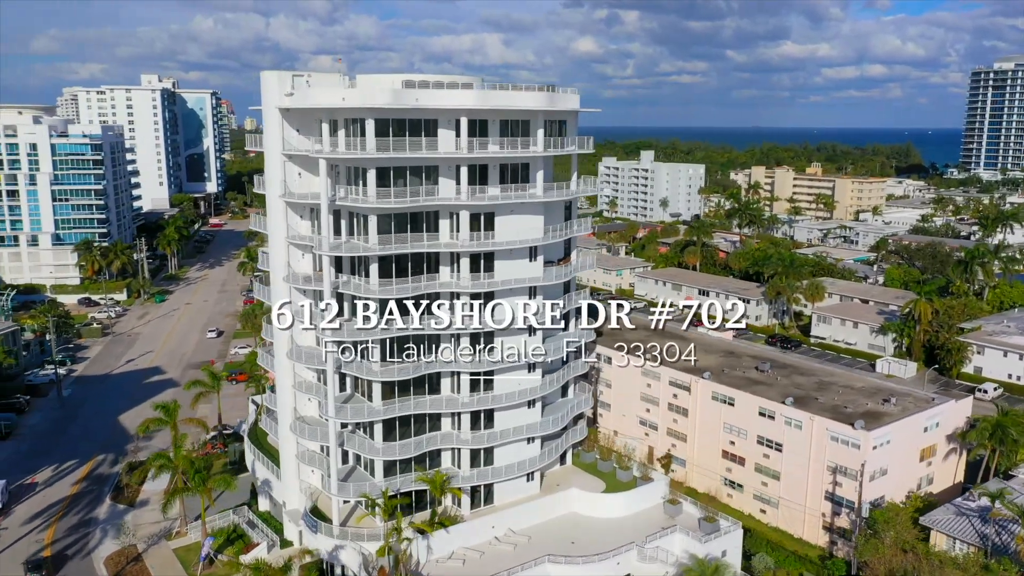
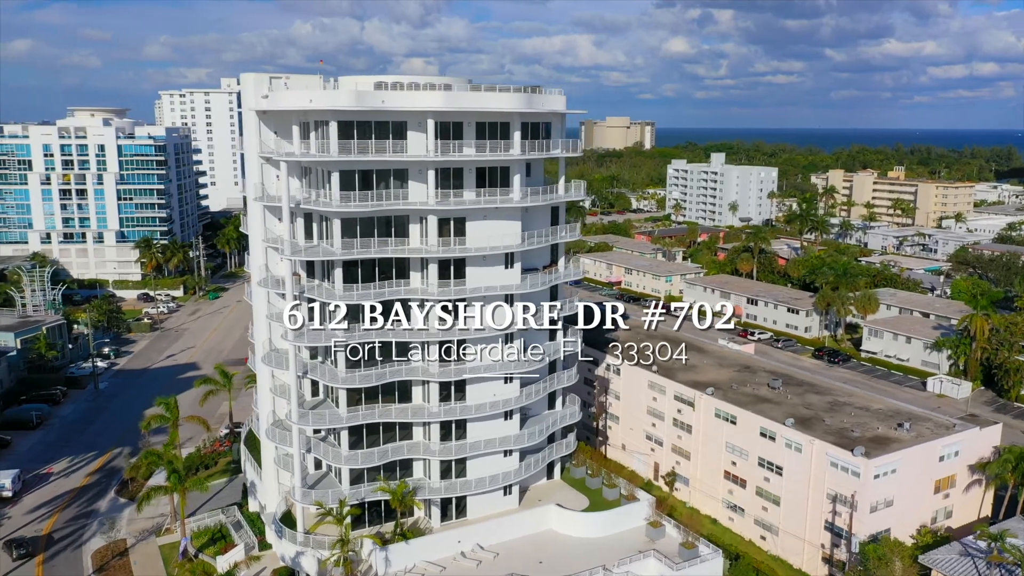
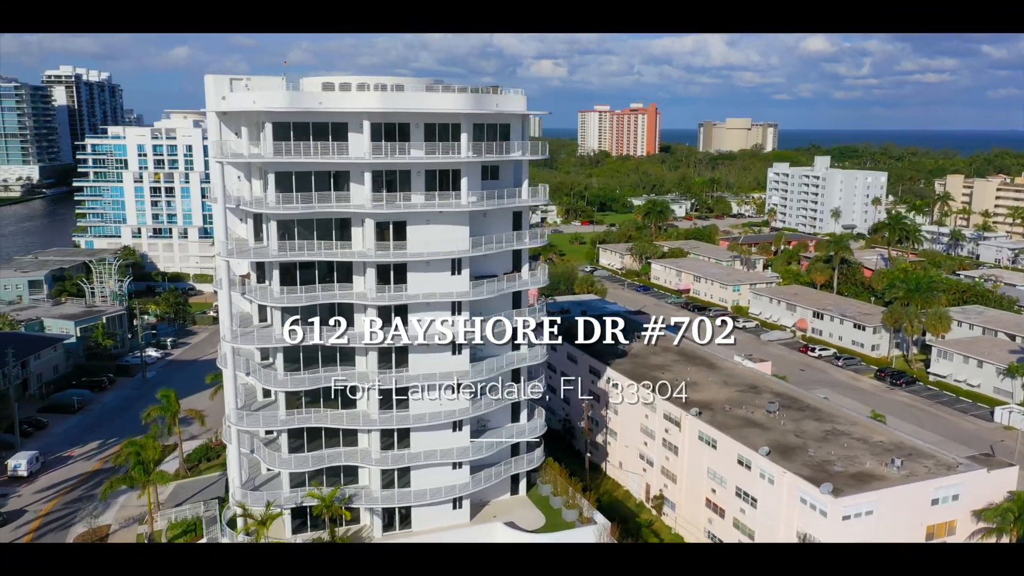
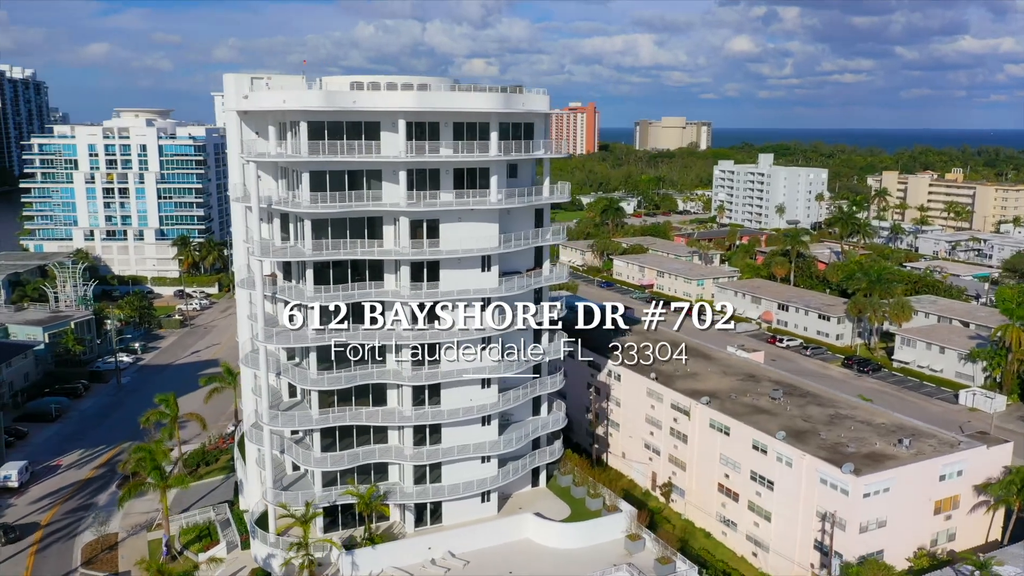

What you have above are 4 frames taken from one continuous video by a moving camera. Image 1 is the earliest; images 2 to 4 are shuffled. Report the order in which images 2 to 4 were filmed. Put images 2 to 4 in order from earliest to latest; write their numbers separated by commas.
2, 4, 3
